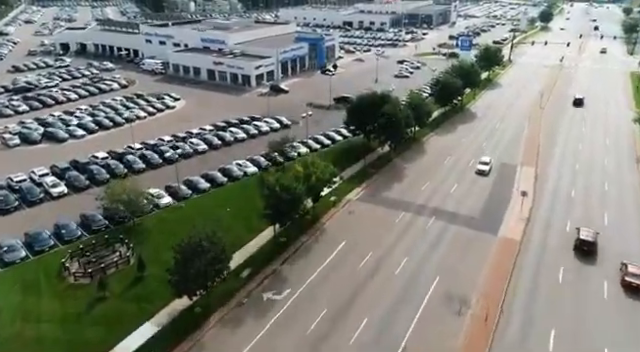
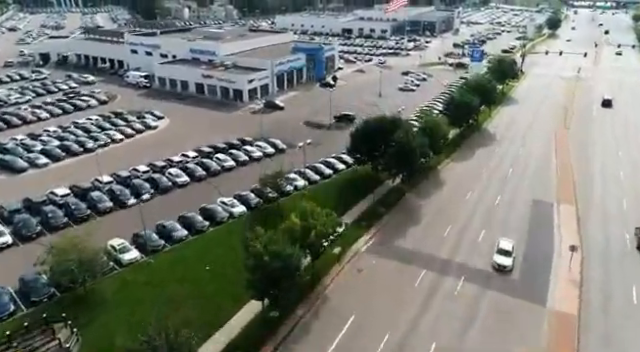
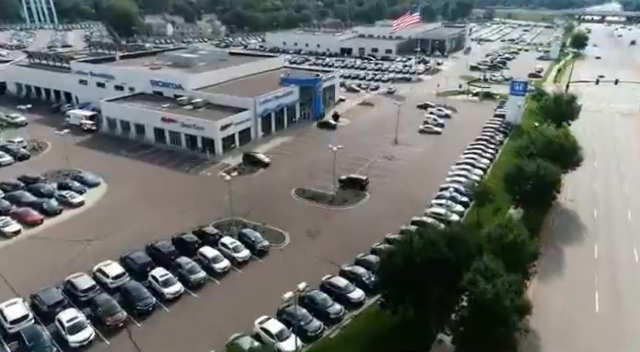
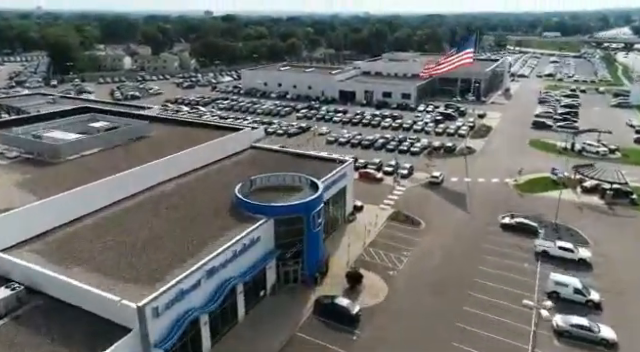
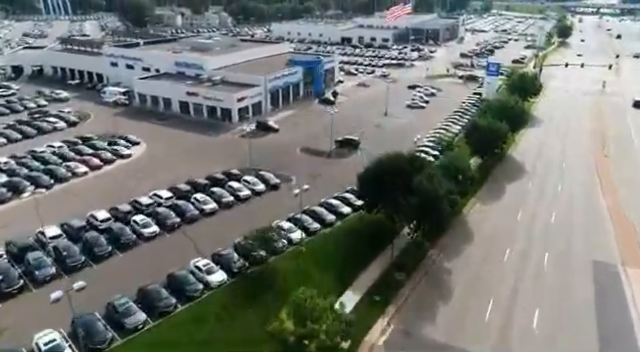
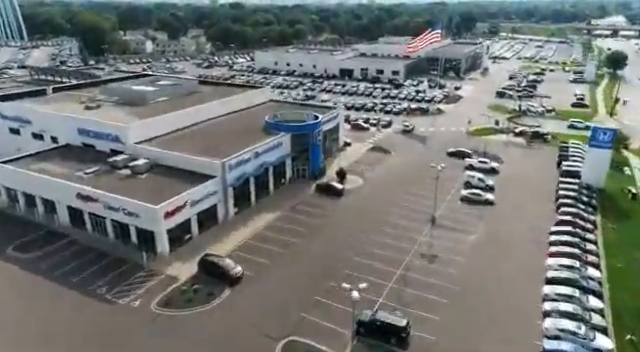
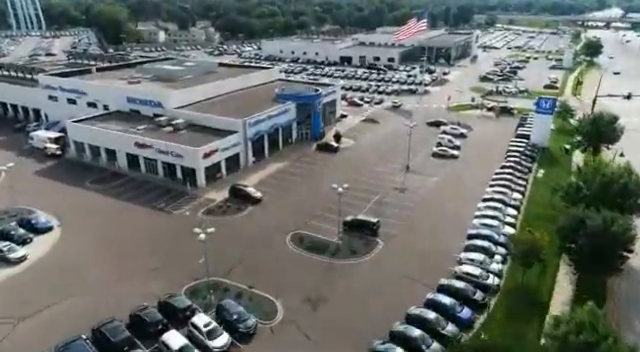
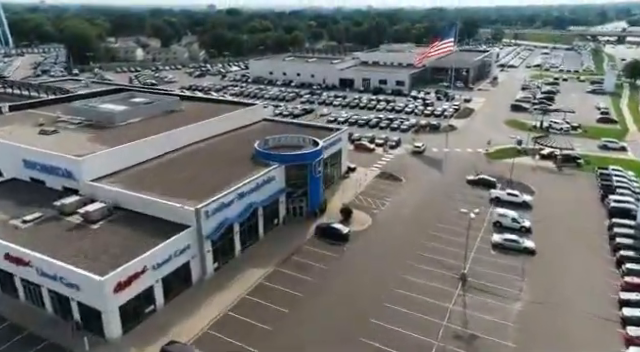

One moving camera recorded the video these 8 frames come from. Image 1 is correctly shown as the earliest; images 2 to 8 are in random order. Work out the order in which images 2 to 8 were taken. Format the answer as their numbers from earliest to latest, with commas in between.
2, 5, 3, 7, 6, 8, 4
